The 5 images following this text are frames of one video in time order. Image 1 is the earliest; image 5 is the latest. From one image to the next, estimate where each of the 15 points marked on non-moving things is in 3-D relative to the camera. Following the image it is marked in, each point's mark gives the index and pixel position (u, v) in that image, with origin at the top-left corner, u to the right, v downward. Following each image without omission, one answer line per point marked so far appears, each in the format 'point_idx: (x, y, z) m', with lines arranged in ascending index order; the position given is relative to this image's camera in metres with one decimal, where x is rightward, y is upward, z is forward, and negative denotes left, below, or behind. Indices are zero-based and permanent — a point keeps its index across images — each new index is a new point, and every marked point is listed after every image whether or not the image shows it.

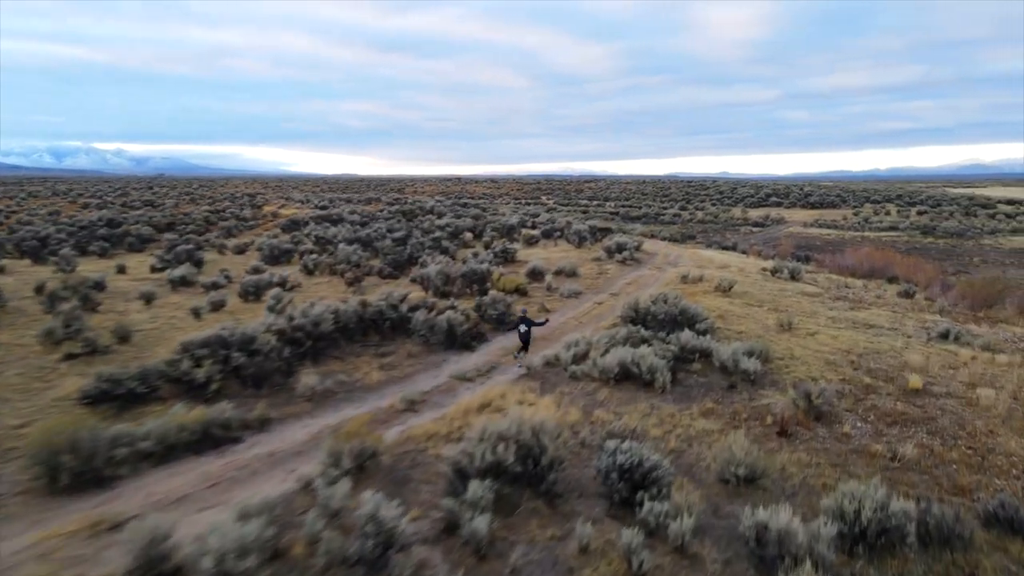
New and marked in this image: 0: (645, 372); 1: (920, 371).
0: (+2.3, -1.5, +12.9) m
1: (+8.1, -1.7, +14.5) m
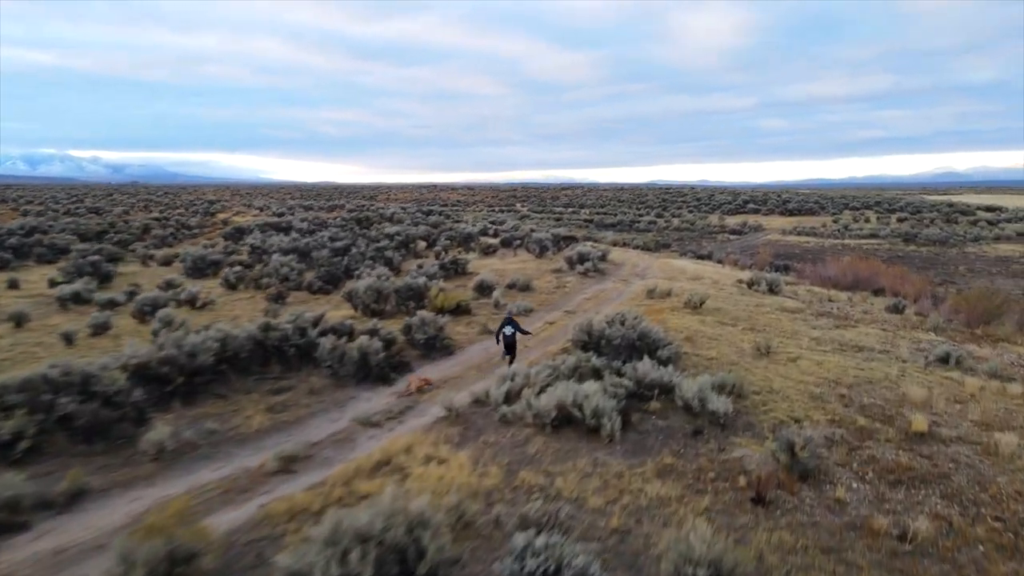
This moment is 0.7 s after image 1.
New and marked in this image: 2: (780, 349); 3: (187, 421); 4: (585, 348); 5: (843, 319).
0: (+1.1, -1.8, +10.4) m
1: (+6.8, -2.0, +12.1) m
2: (+5.6, -1.3, +15.4) m
3: (-4.6, -1.9, +10.5) m
4: (+1.4, -1.2, +14.2) m
5: (+8.7, -0.8, +19.3) m
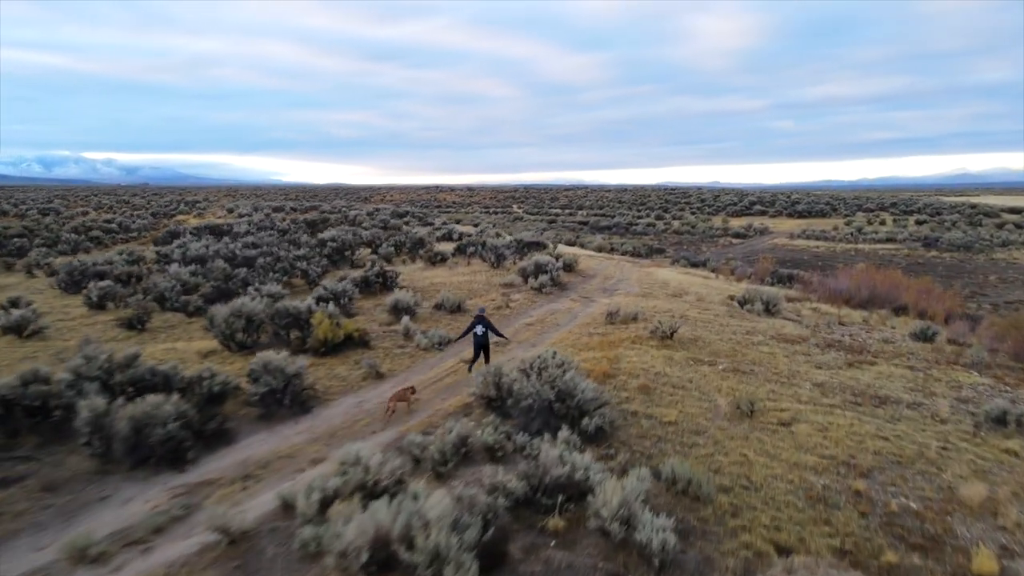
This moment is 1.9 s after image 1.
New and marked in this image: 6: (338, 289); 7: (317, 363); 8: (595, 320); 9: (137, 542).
0: (-0.7, -2.3, +6.2) m
1: (+5.0, -2.5, +7.8) m
2: (+3.9, -1.8, +11.1) m
3: (-6.5, -2.3, +6.3) m
4: (-0.4, -1.7, +10.0) m
5: (+7.0, -1.3, +14.9) m
6: (-4.1, 0.0, +17.1) m
7: (-3.3, -1.3, +12.6) m
8: (+1.8, -0.7, +16.2) m
9: (-3.6, -2.4, +7.0) m
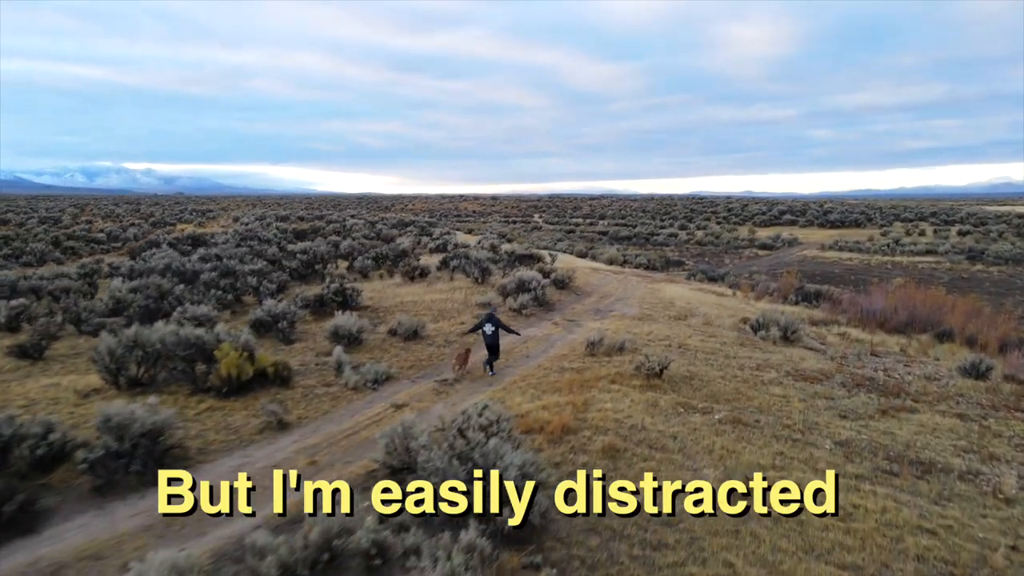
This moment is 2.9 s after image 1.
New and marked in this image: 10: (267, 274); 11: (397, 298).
0: (-1.8, -2.6, +3.6) m
1: (+4.0, -2.8, +5.0) m
2: (+3.0, -2.1, +8.3) m
3: (-7.5, -2.6, +4.0) m
4: (-1.3, -2.1, +7.4) m
5: (+6.3, -1.8, +12.1) m
6: (-4.7, -0.5, +14.8) m
7: (-4.1, -1.7, +10.2) m
8: (+1.1, -1.1, +13.6) m
9: (-4.7, -2.7, +4.6) m
10: (-6.5, +0.4, +19.4) m
11: (-3.0, -0.3, +18.8) m
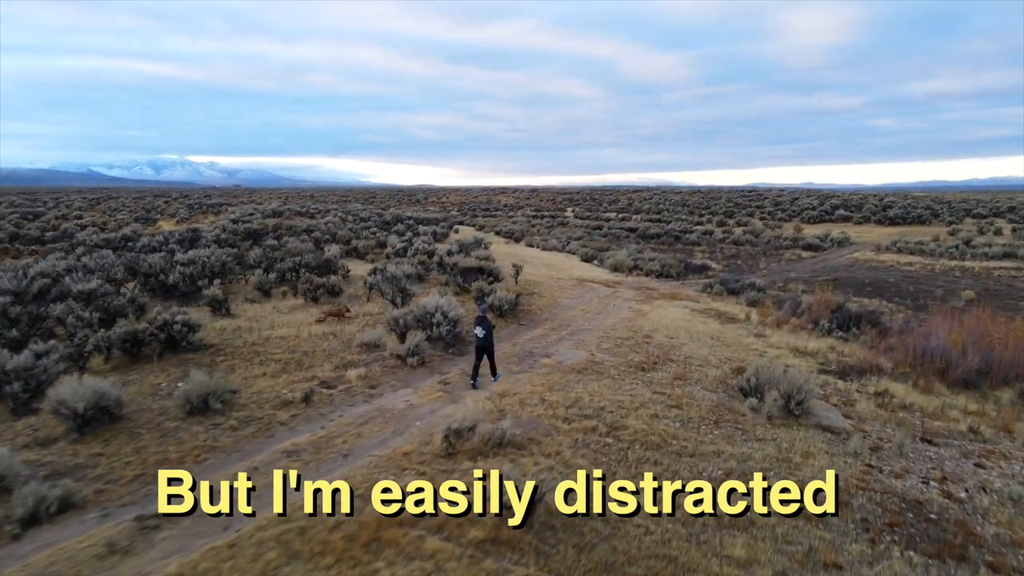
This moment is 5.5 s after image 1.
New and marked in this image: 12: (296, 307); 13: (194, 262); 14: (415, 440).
0: (-4.7, -3.3, -1.2) m
1: (+1.2, -3.6, -0.2) m
2: (+0.5, -2.9, +3.2) m
3: (-10.4, -3.3, -0.4) m
4: (-3.9, -2.8, +2.6) m
5: (+4.0, -2.5, +6.7) m
6: (-6.7, -1.0, +10.1) m
7: (-6.5, -2.3, +5.5) m
8: (-1.0, -1.8, +8.5) m
9: (-7.4, -3.4, 0.0) m
10: (-8.2, -0.1, +14.8) m
11: (-4.7, -0.8, +14.0) m
12: (-4.7, -0.3, +16.4) m
13: (-7.8, +0.7, +18.9) m
14: (-1.1, -1.8, +8.6) m
